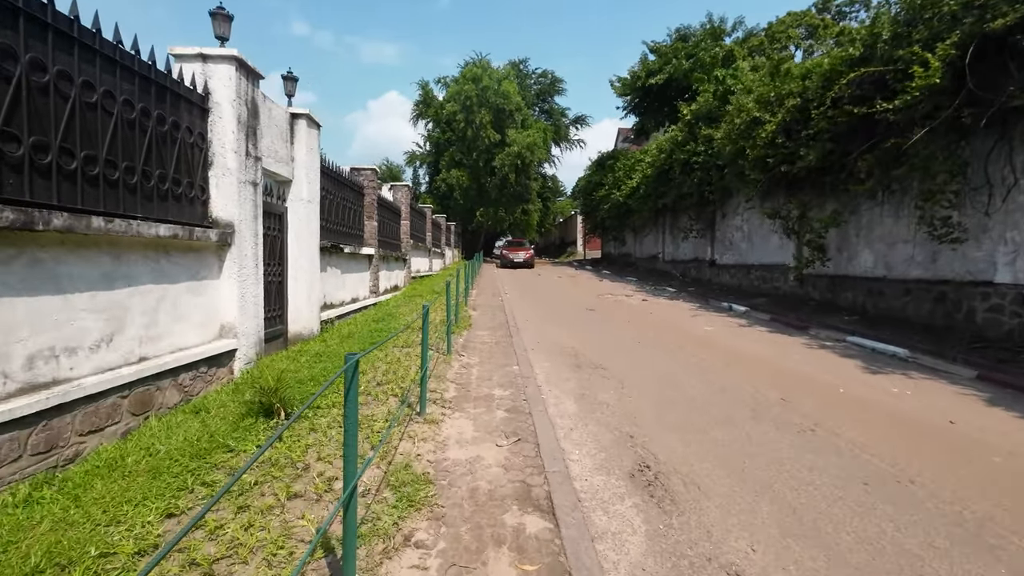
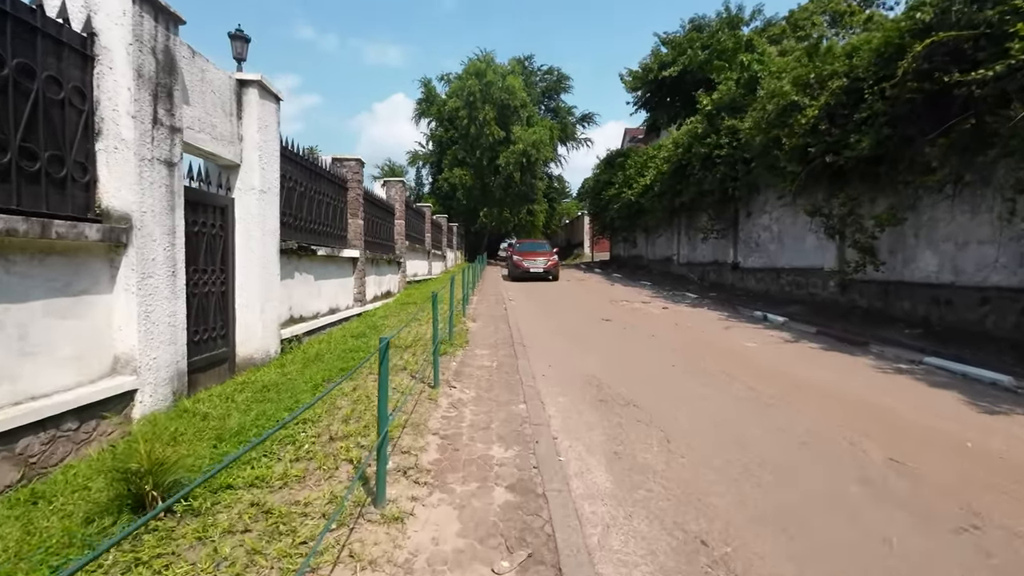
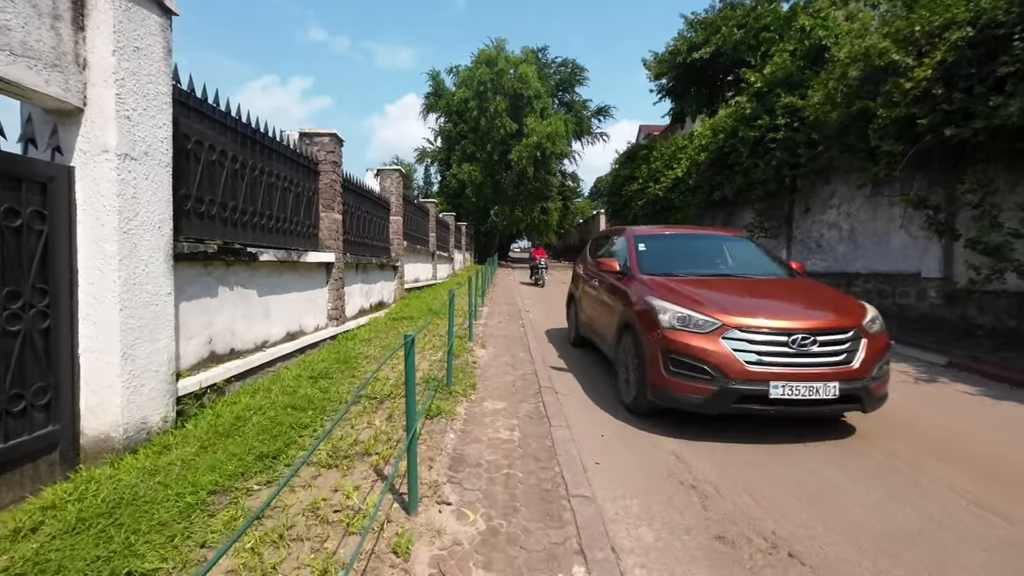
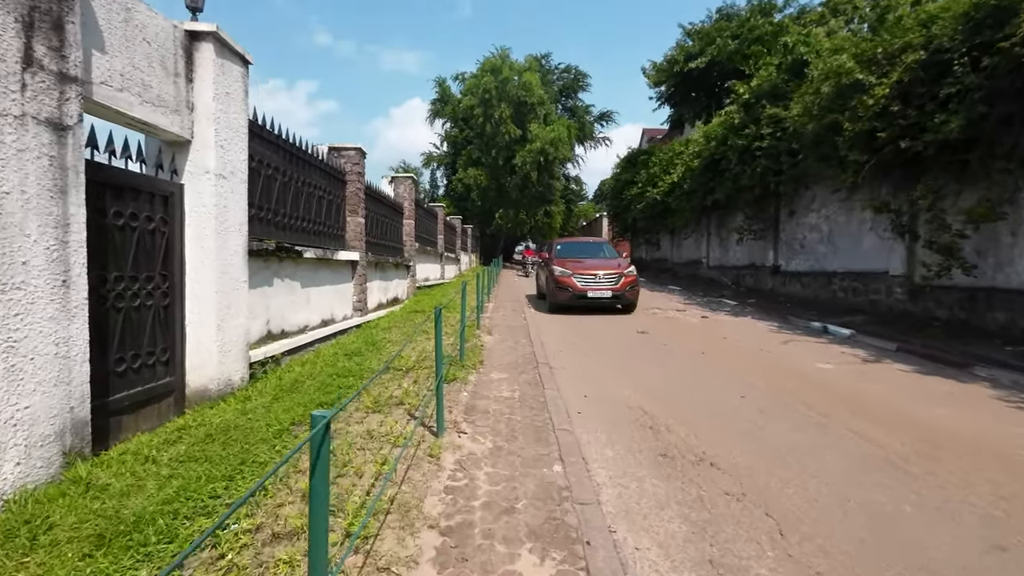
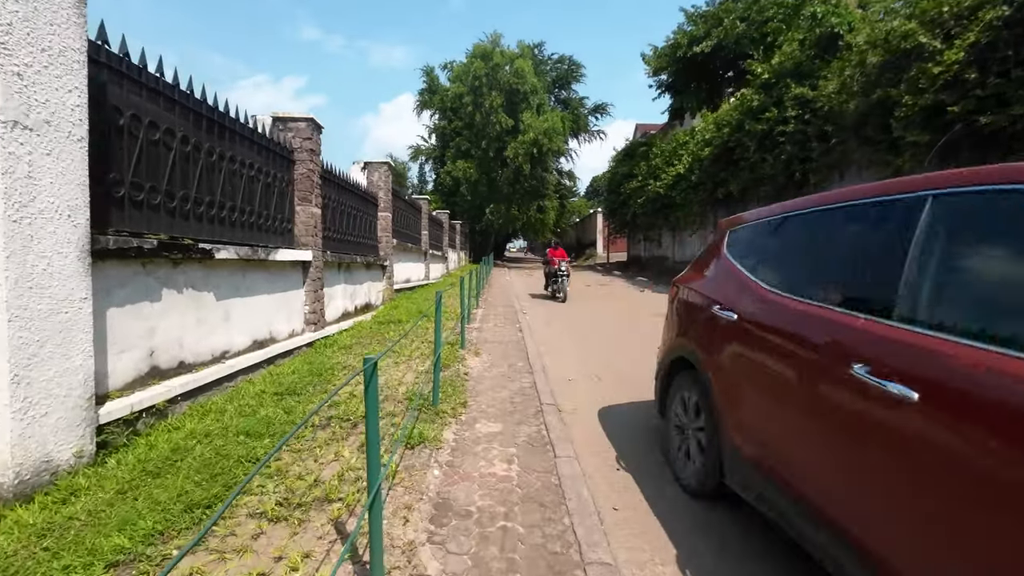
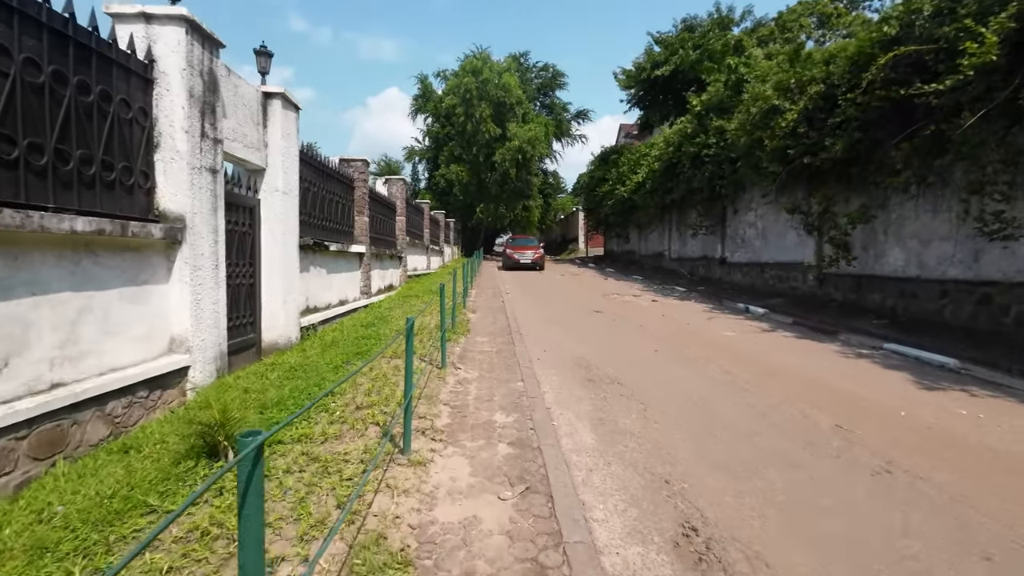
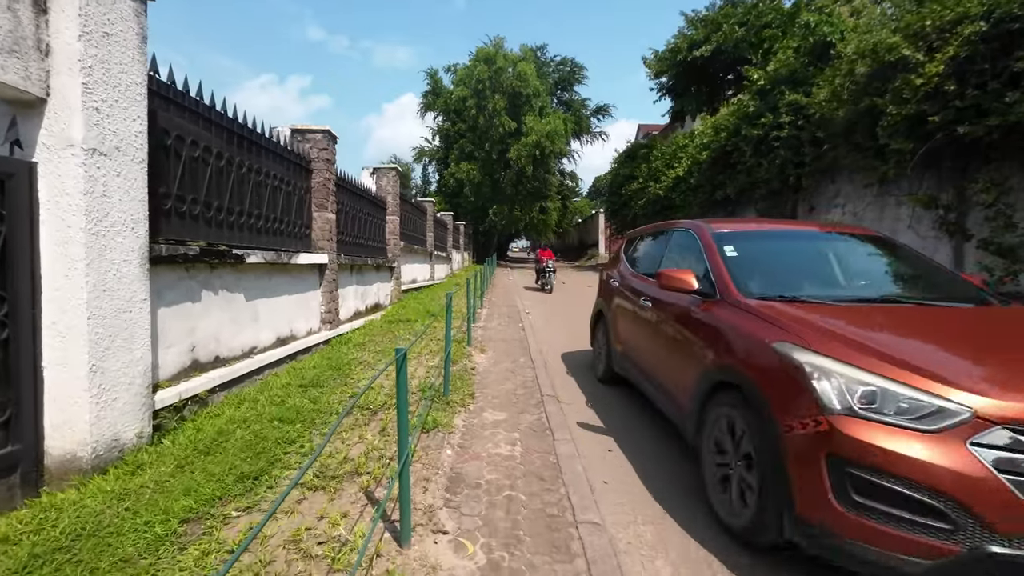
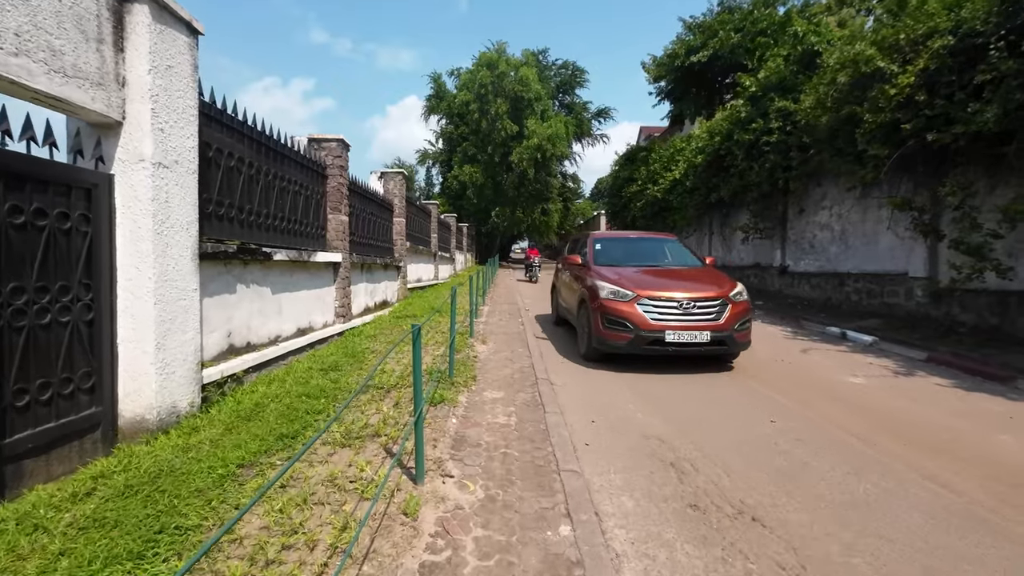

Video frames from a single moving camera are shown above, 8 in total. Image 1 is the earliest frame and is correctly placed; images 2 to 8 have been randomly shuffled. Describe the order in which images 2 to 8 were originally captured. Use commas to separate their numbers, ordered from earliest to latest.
6, 2, 4, 8, 3, 7, 5
